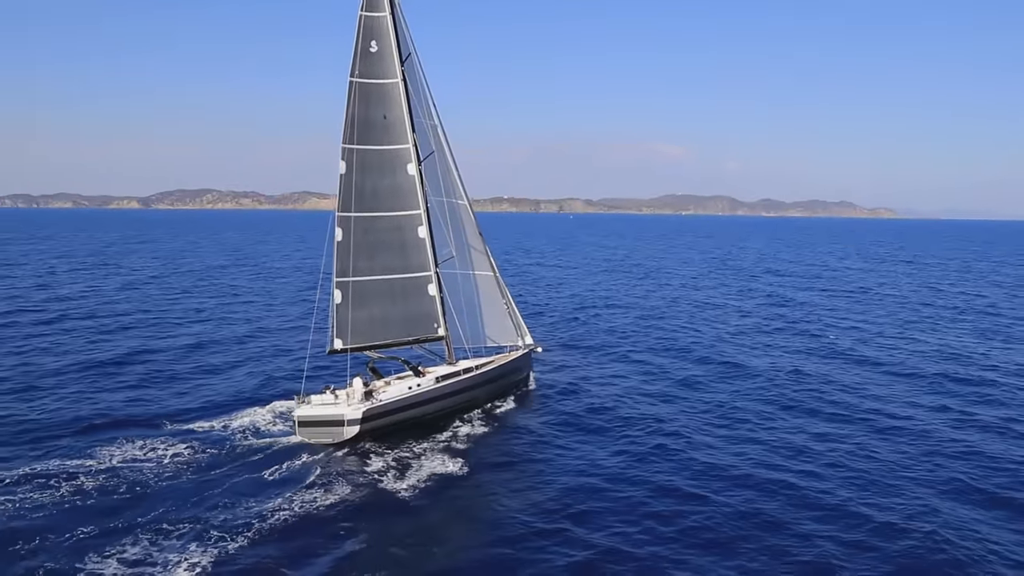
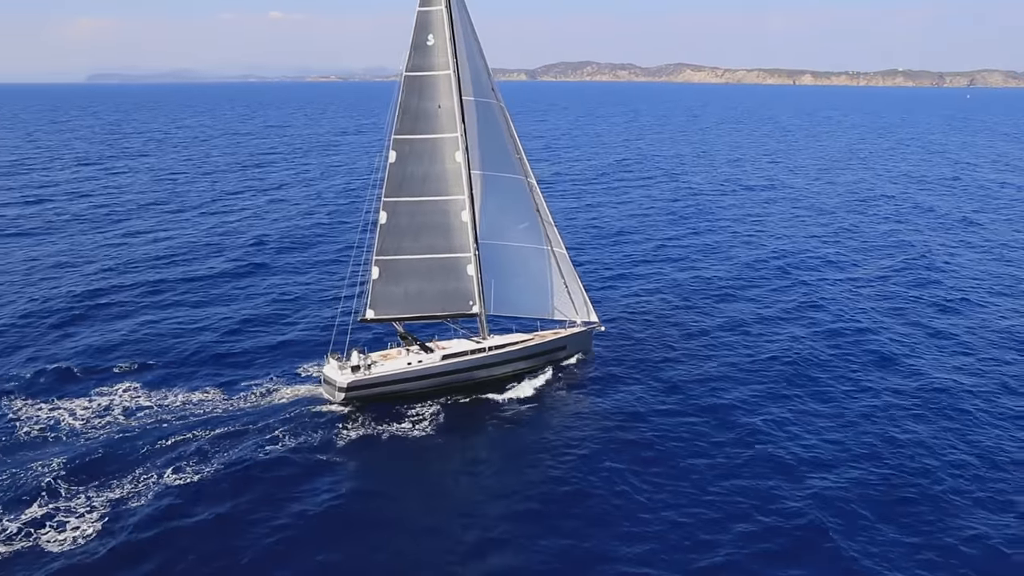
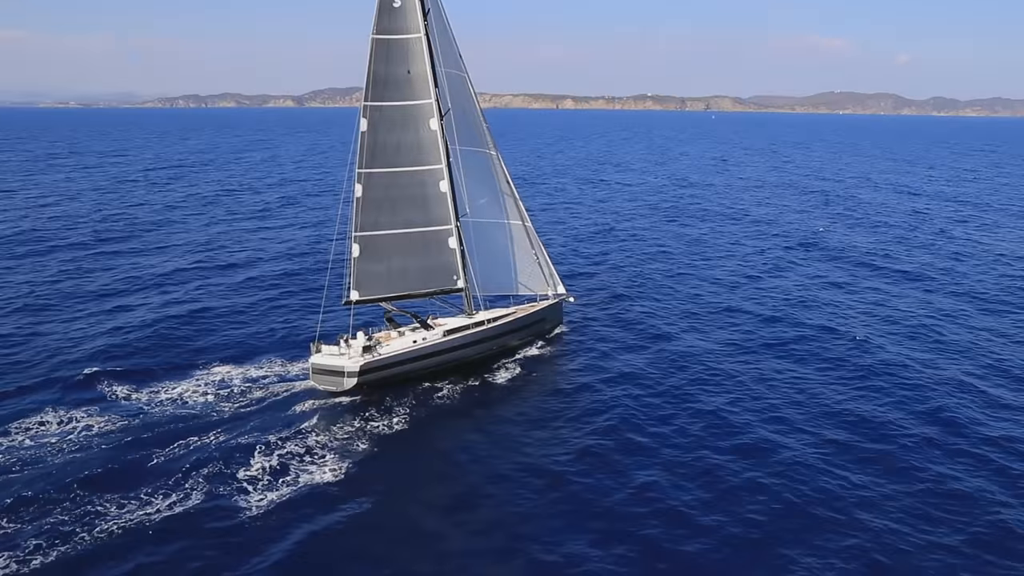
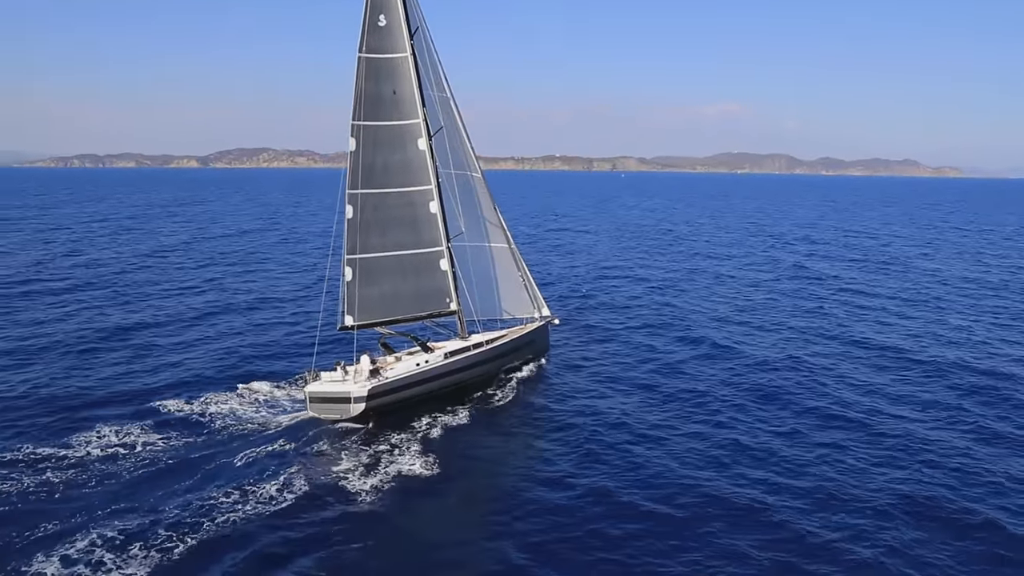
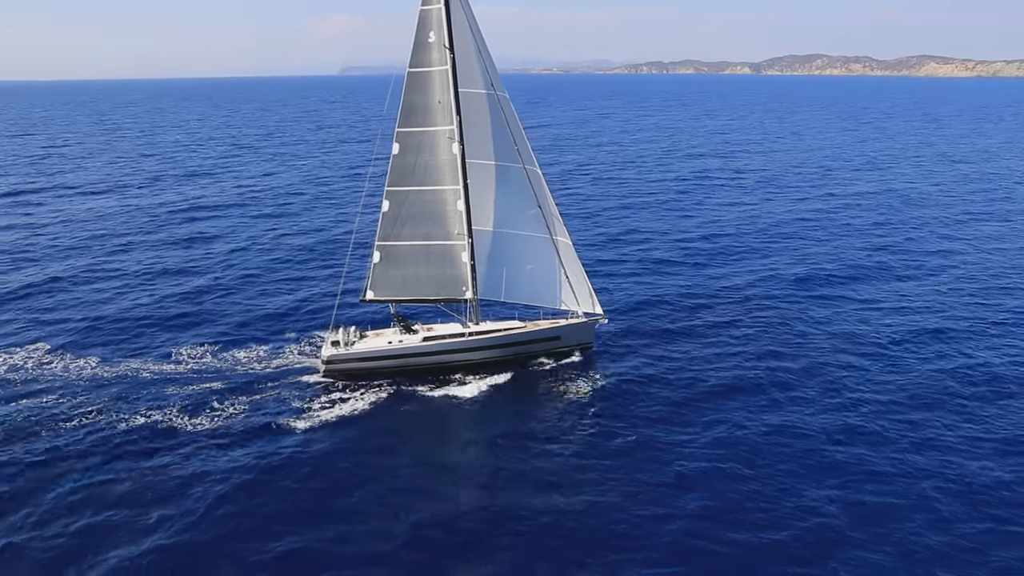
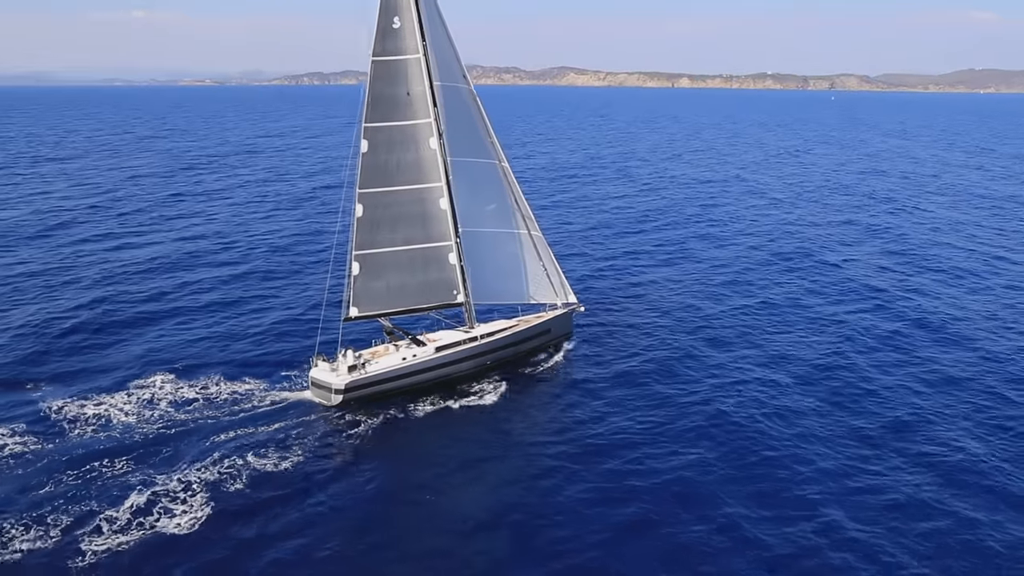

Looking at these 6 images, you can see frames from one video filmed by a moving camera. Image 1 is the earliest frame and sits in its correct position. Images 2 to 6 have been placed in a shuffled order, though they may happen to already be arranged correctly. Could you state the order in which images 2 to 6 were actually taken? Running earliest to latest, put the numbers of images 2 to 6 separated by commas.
4, 3, 6, 2, 5
